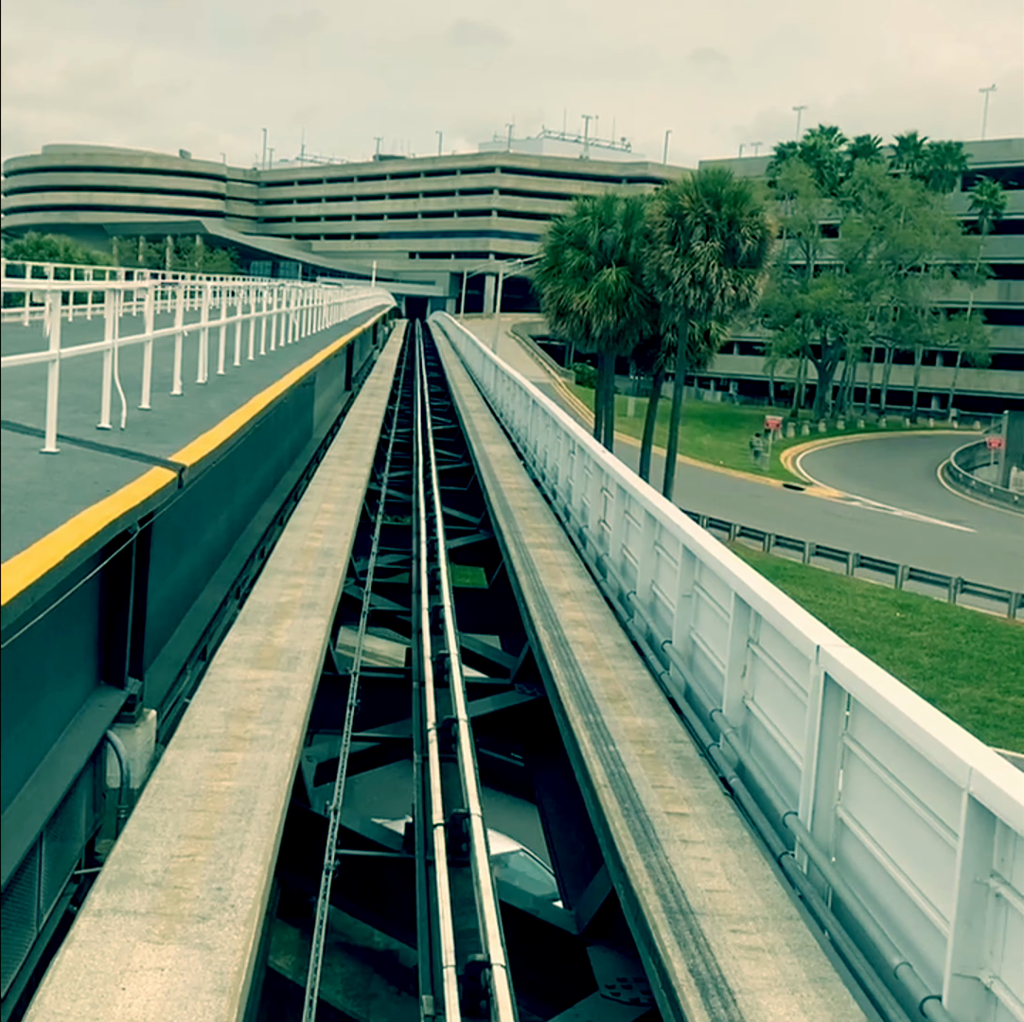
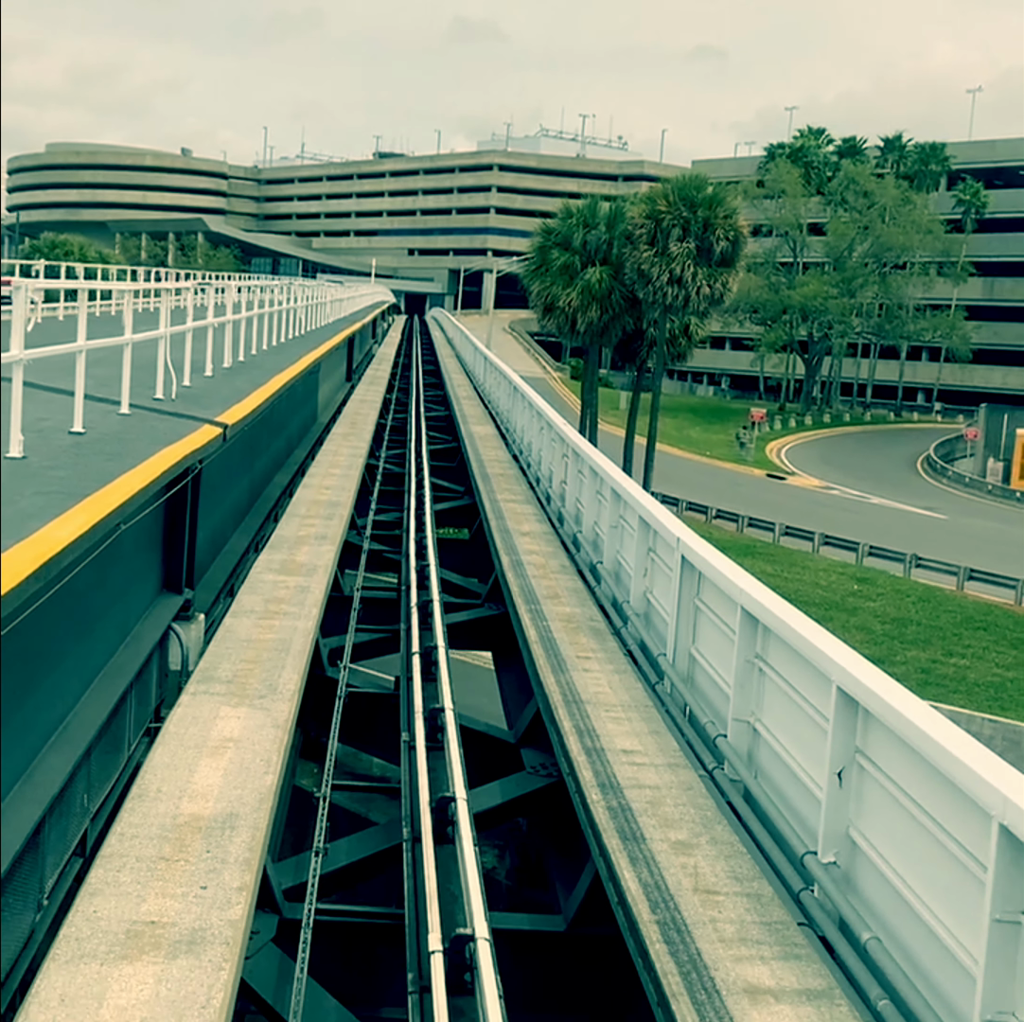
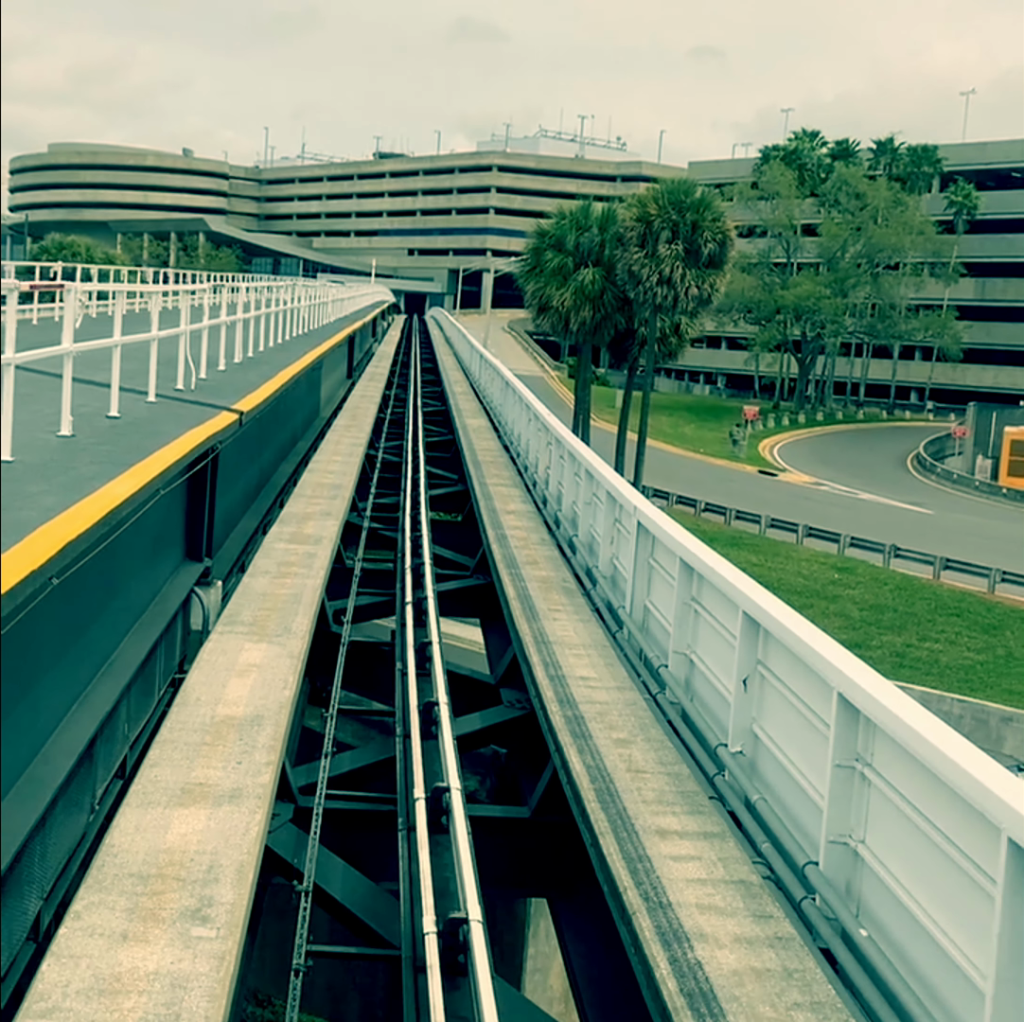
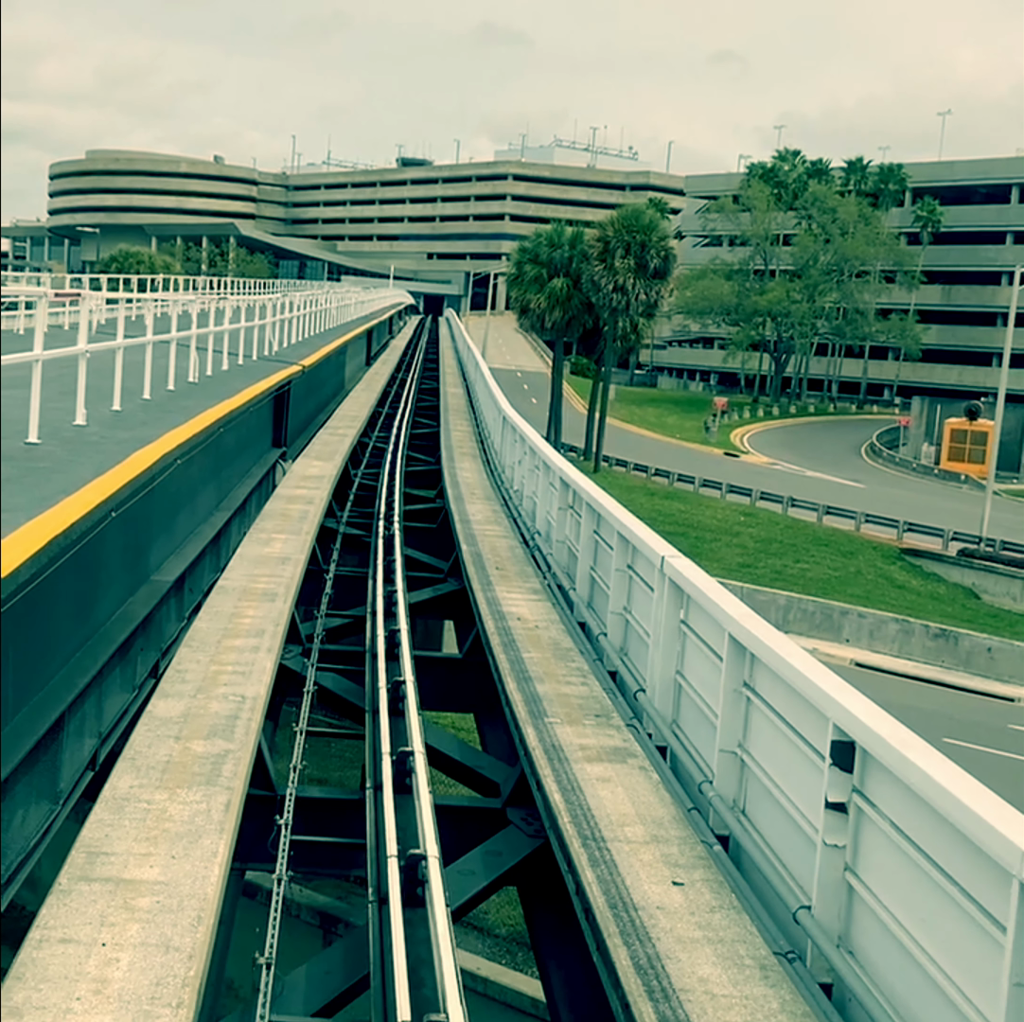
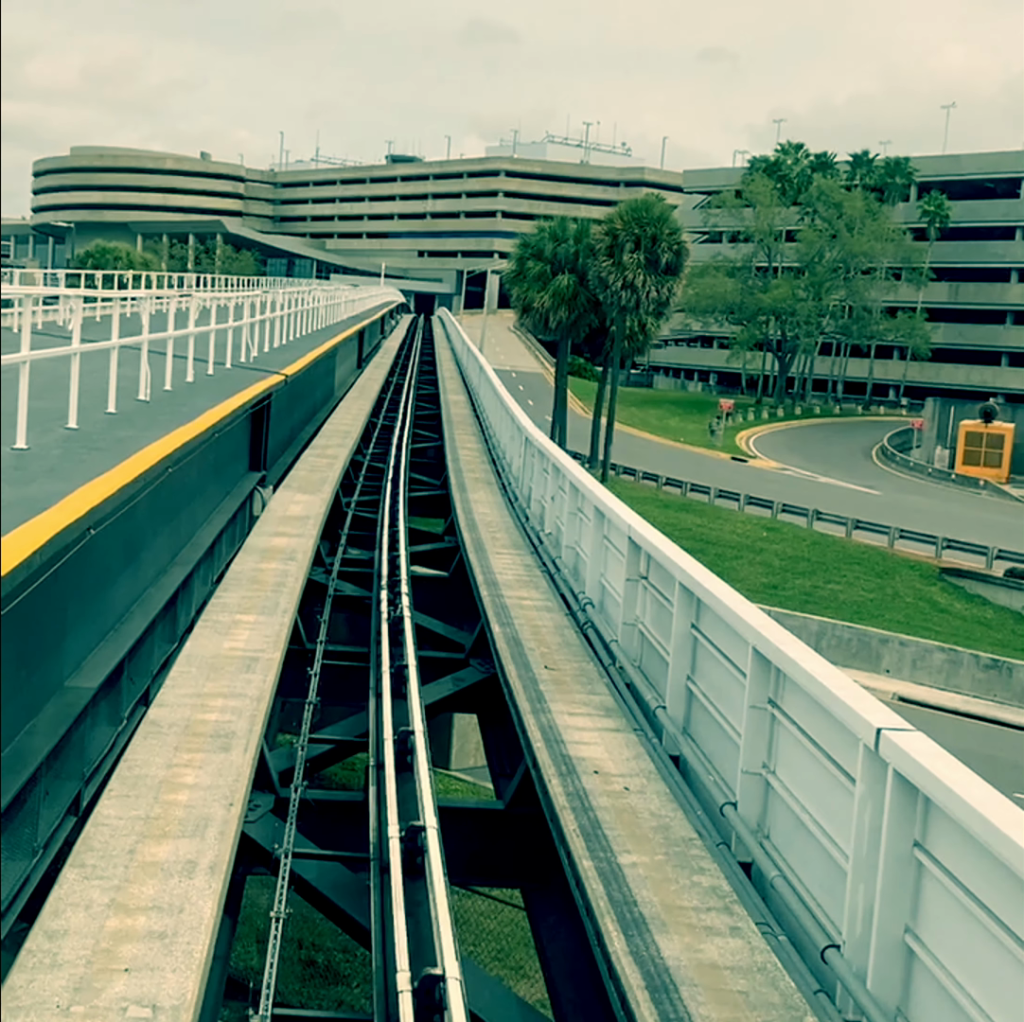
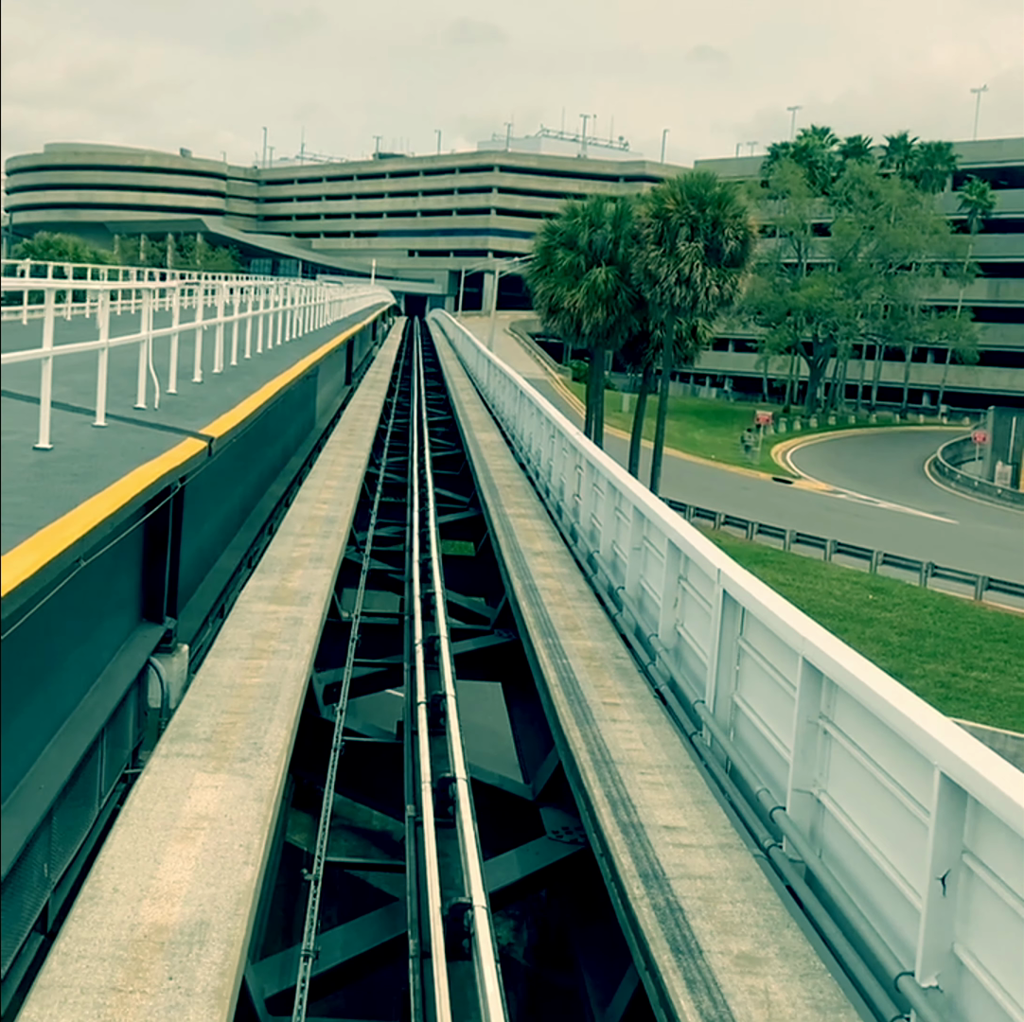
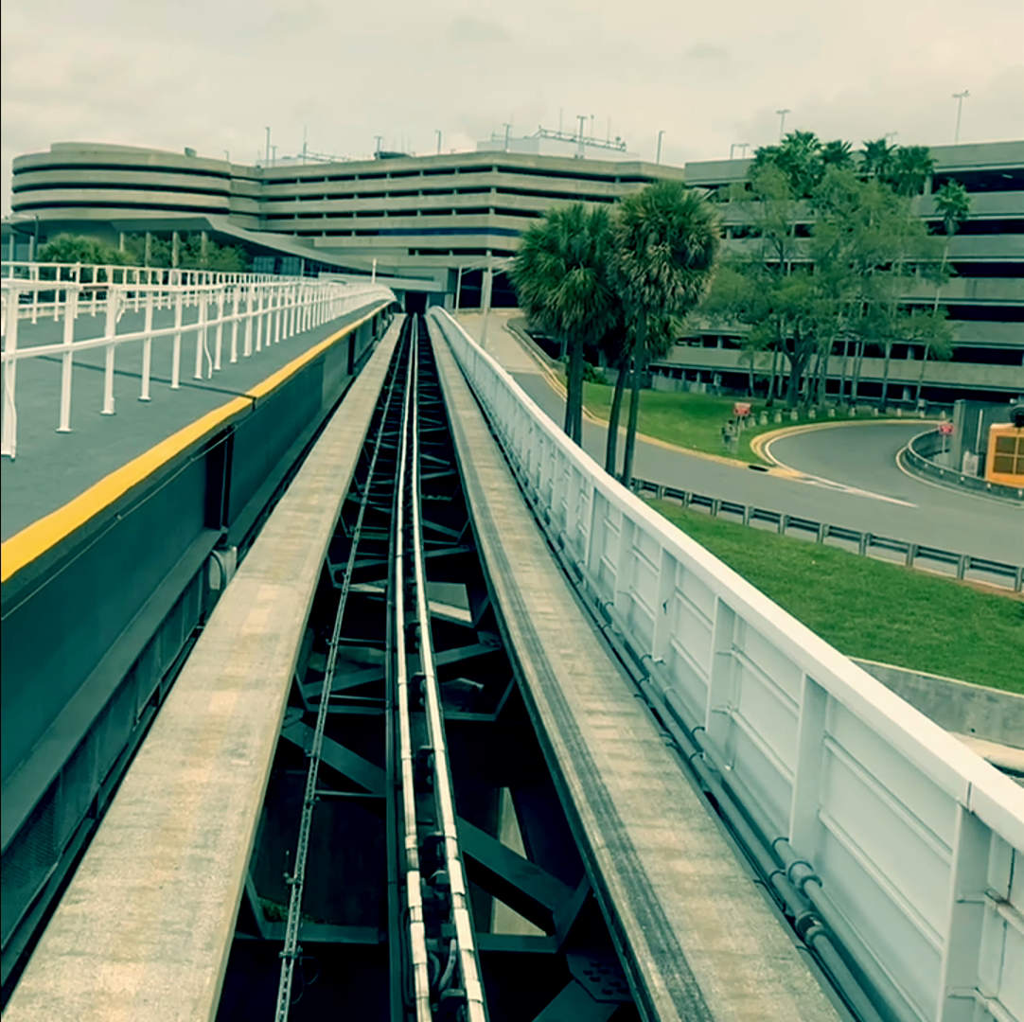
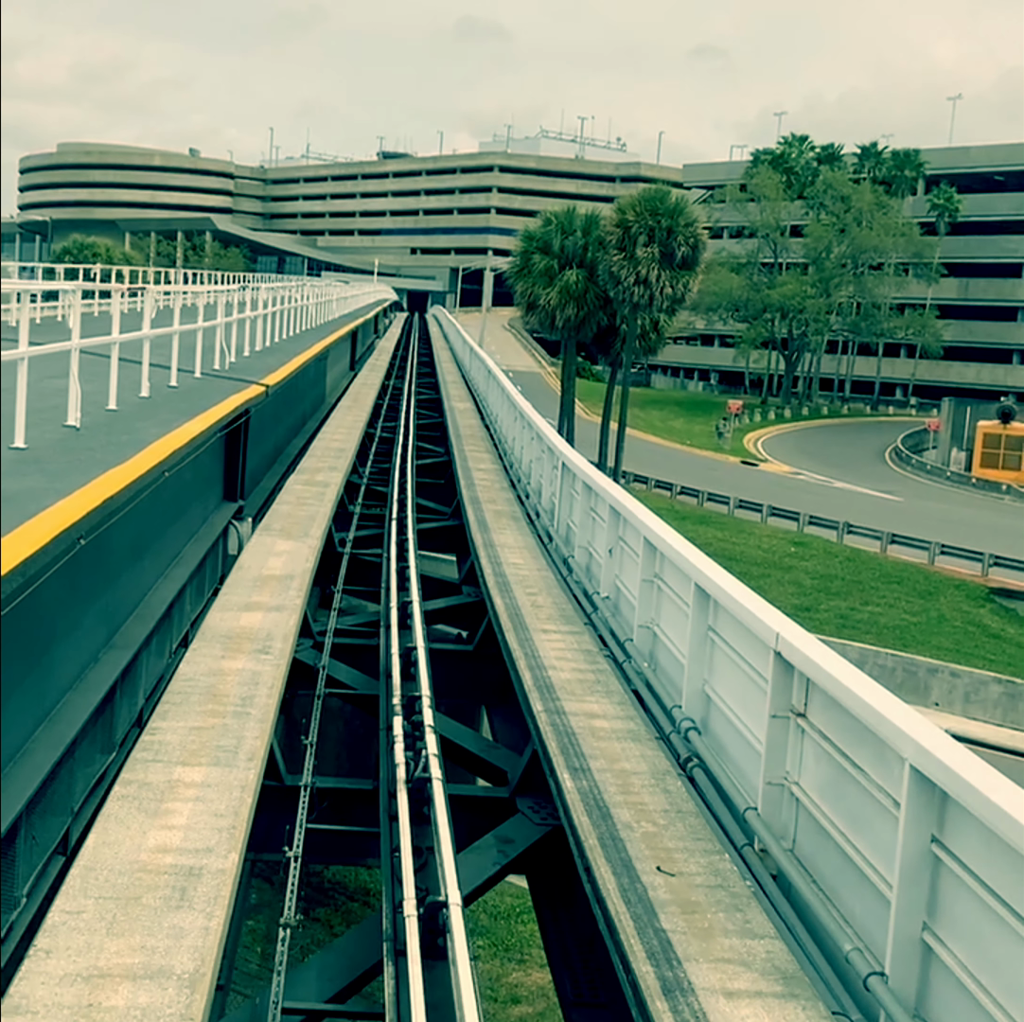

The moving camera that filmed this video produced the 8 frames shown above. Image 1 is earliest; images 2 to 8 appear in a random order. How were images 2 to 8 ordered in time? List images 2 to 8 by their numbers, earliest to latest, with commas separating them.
6, 2, 3, 7, 8, 5, 4
